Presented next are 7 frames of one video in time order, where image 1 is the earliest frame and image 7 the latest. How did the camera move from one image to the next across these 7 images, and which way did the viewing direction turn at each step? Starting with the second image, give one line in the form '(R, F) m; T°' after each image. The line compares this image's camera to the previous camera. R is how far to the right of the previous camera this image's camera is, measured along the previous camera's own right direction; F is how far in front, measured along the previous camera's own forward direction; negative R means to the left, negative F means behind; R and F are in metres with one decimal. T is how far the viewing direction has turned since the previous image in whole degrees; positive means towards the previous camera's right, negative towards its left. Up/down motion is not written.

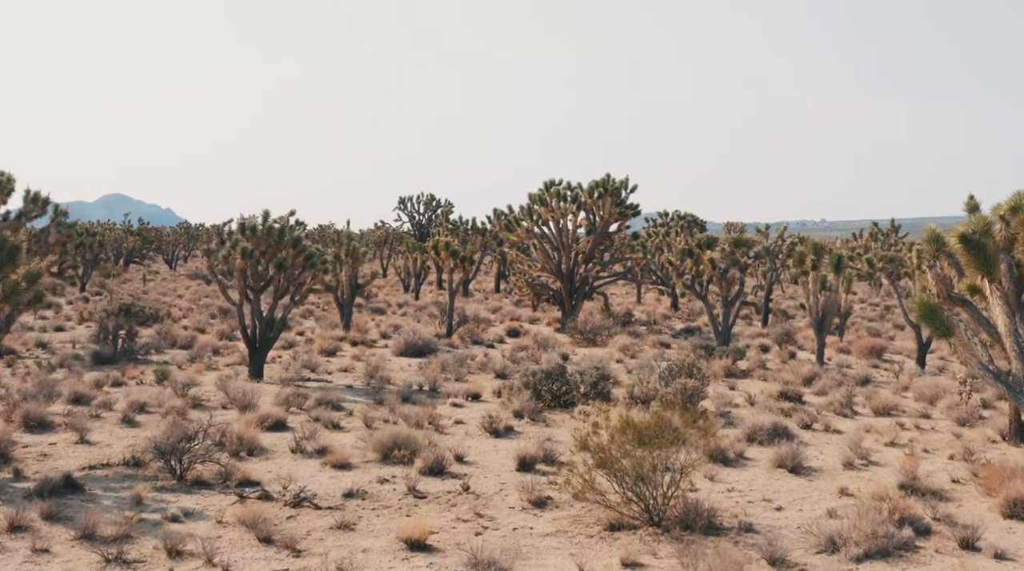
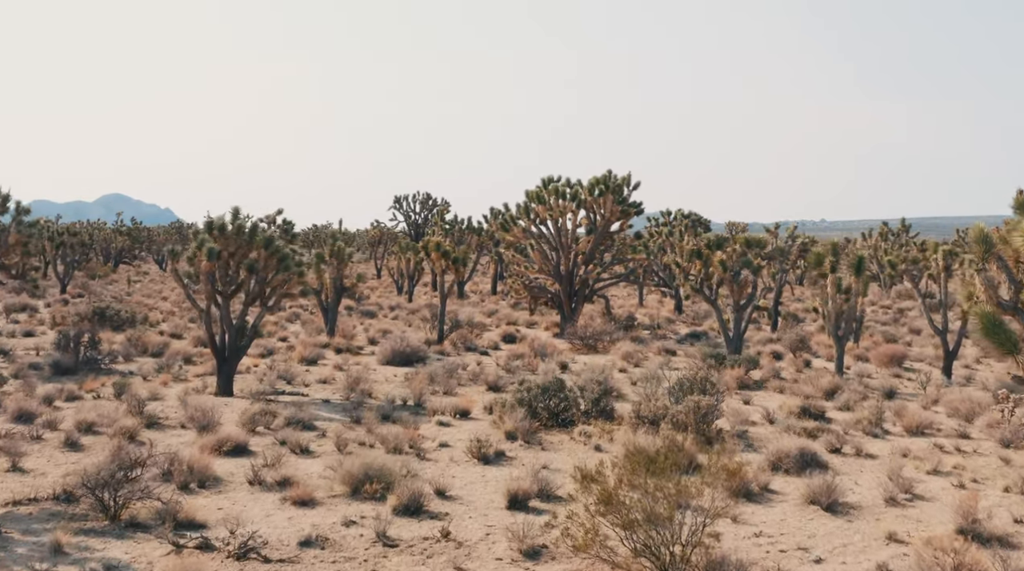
(+0.1, +2.3) m; 0°
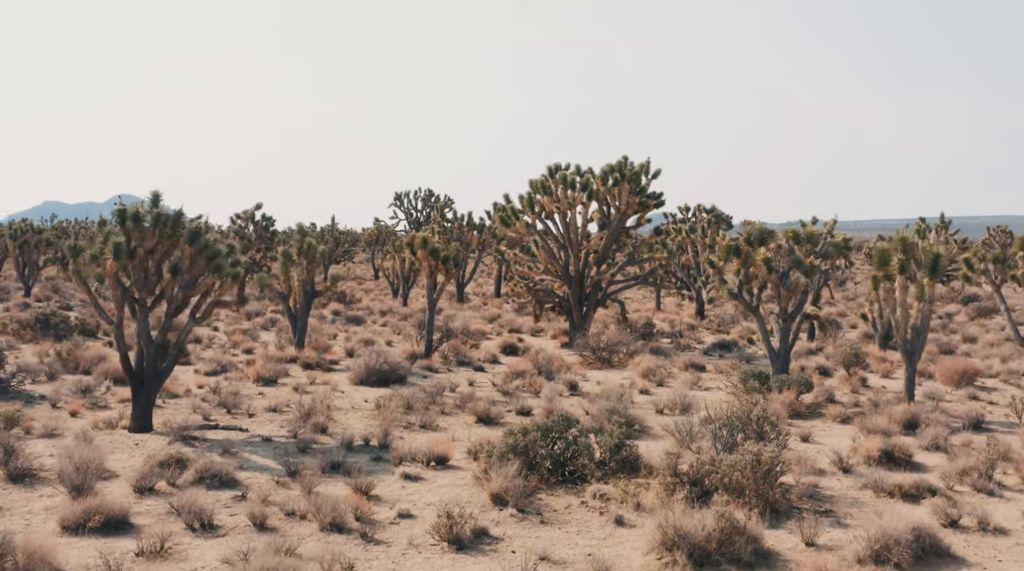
(+0.3, +5.1) m; -1°
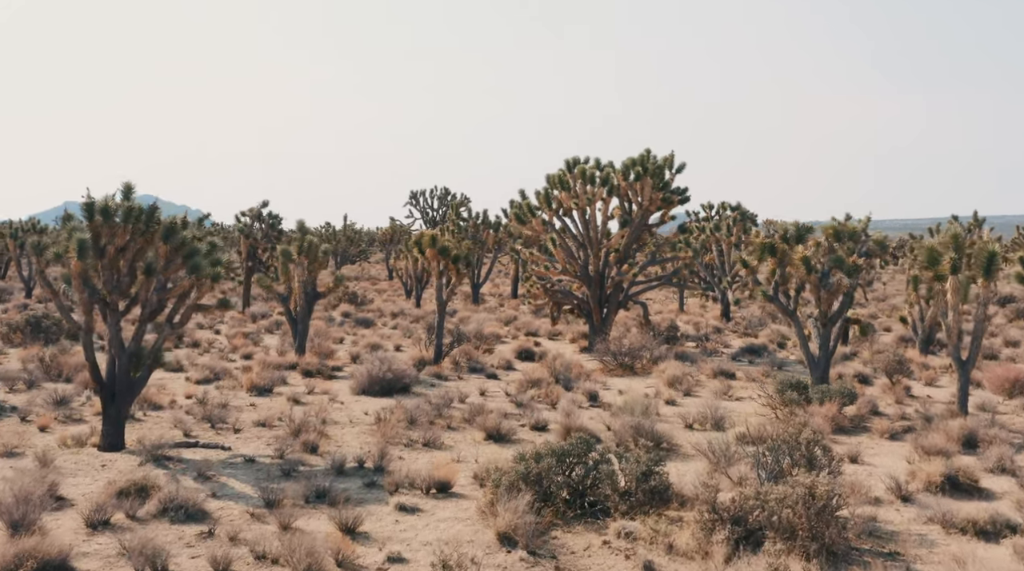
(+0.1, +2.0) m; -1°
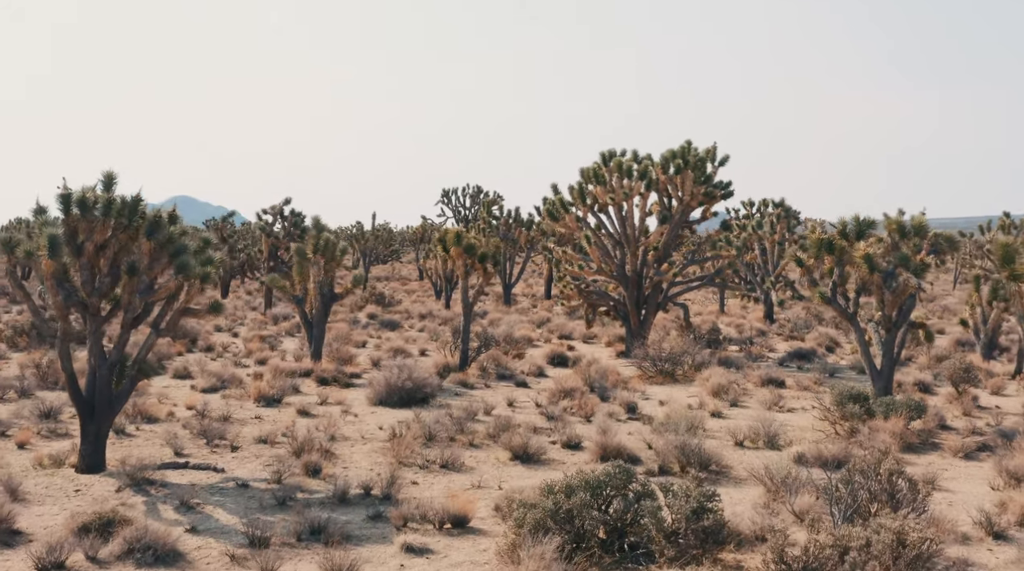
(+0.1, +2.0) m; -2°
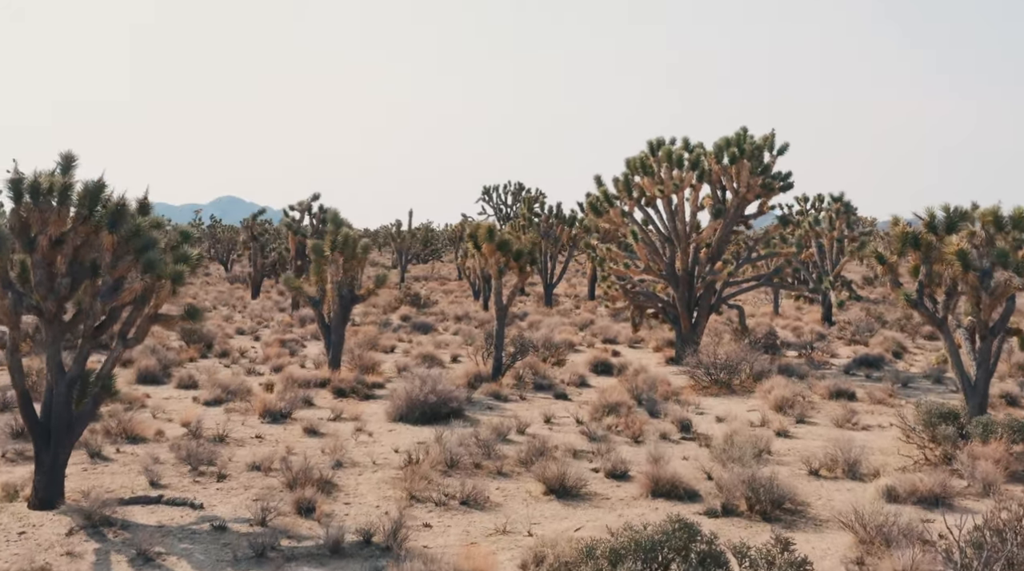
(+0.1, +2.5) m; -2°
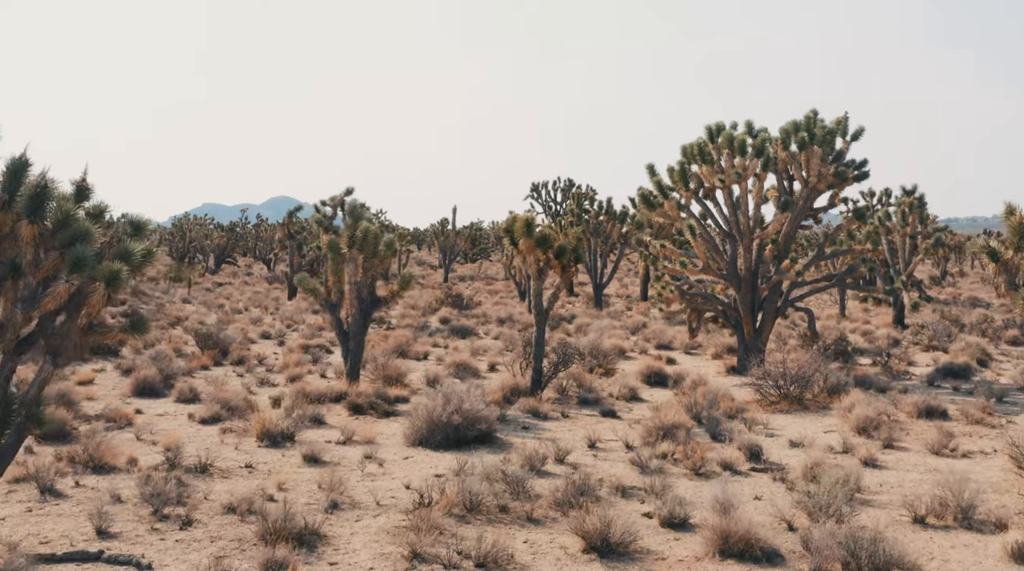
(+0.2, +2.7) m; -3°
